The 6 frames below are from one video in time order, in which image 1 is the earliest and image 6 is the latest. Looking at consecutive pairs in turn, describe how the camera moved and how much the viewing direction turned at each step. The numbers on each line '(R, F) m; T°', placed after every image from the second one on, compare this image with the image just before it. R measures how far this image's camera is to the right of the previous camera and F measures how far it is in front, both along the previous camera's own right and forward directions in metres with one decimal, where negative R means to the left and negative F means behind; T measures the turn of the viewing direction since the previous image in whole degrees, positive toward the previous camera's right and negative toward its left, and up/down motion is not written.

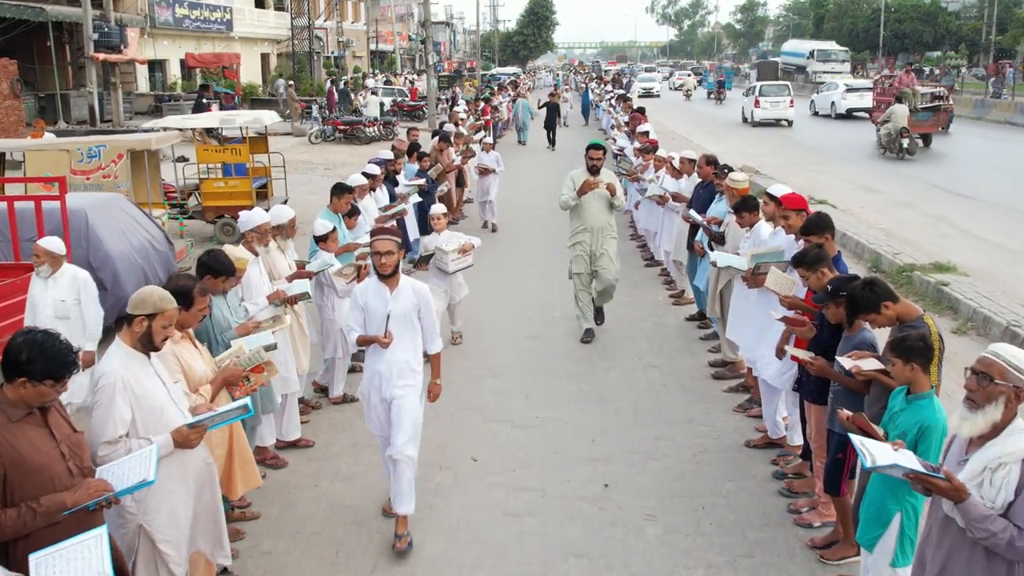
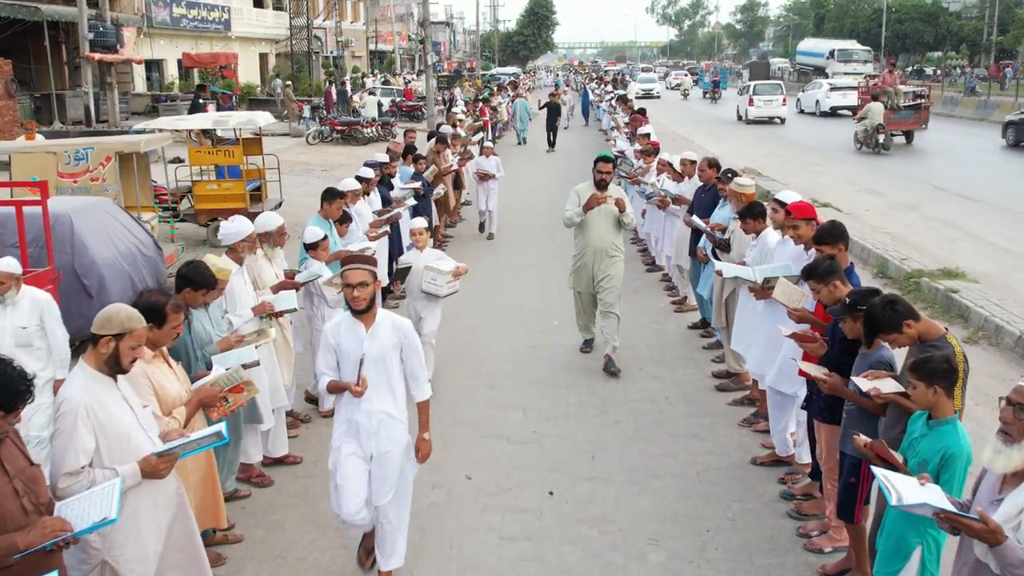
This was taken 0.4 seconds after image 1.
(0.0, +0.3) m; 0°
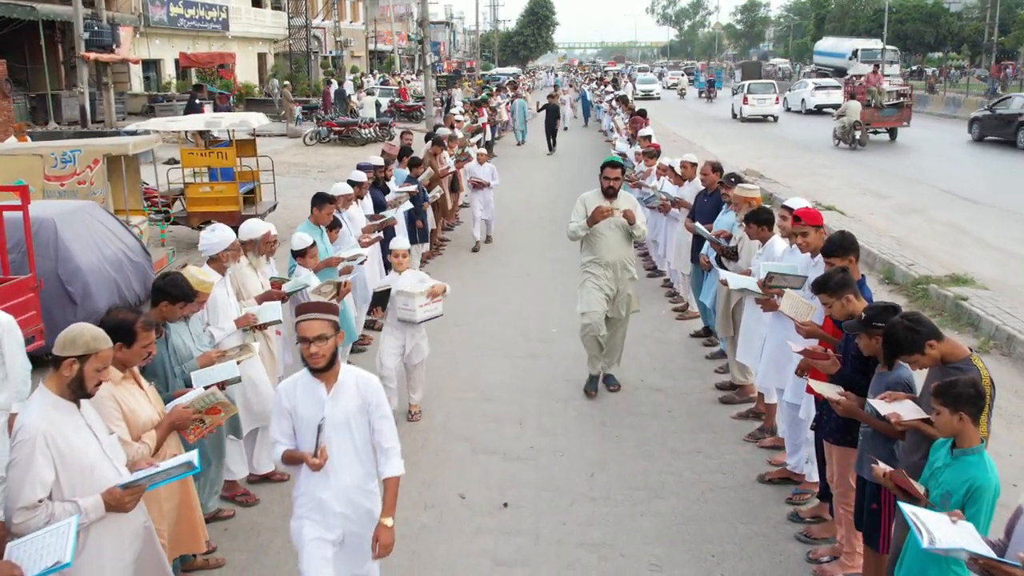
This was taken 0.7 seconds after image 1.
(0.0, +0.3) m; 0°
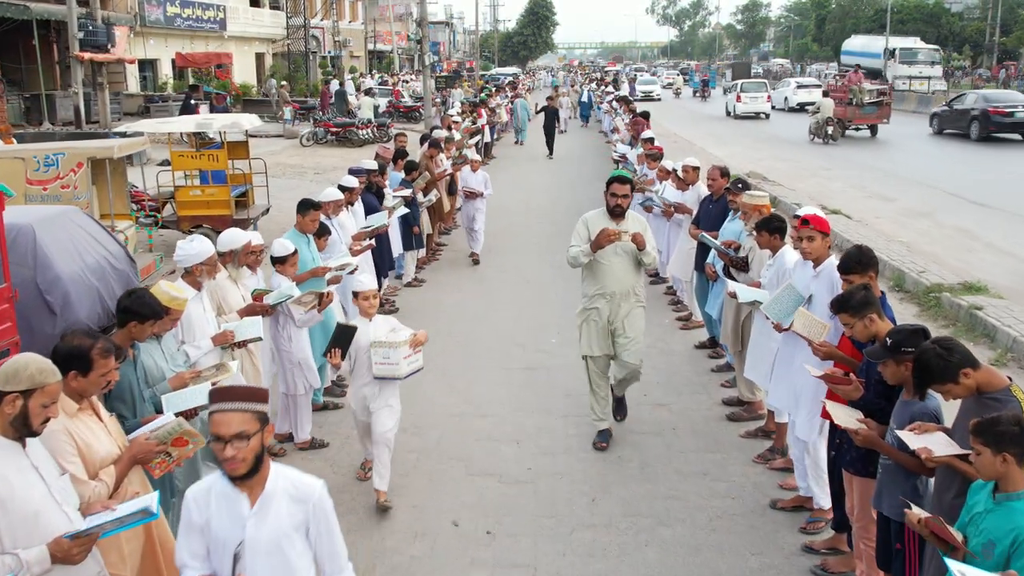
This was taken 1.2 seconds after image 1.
(0.0, +0.3) m; 0°
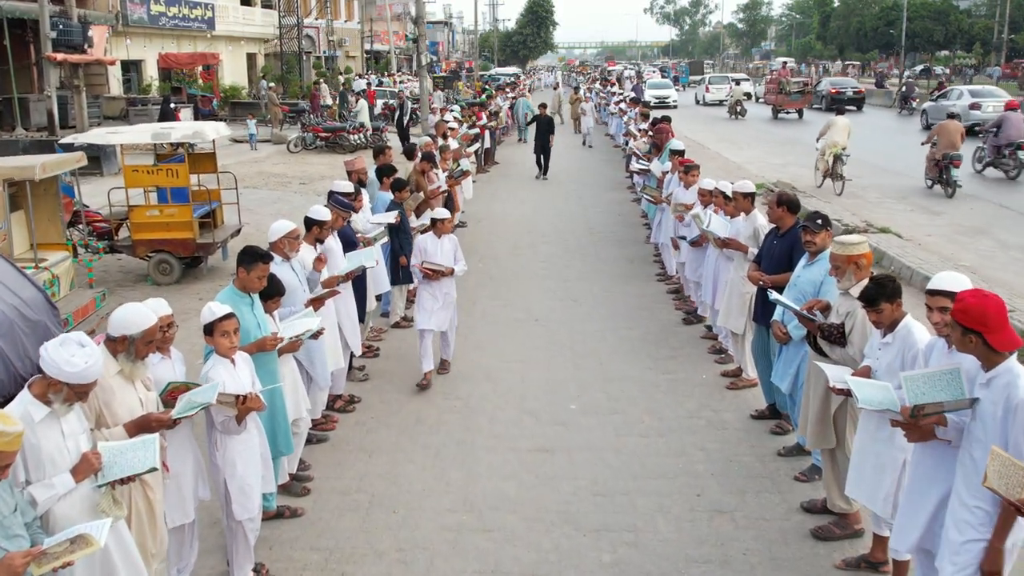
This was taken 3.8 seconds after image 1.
(-0.1, +1.7) m; 0°
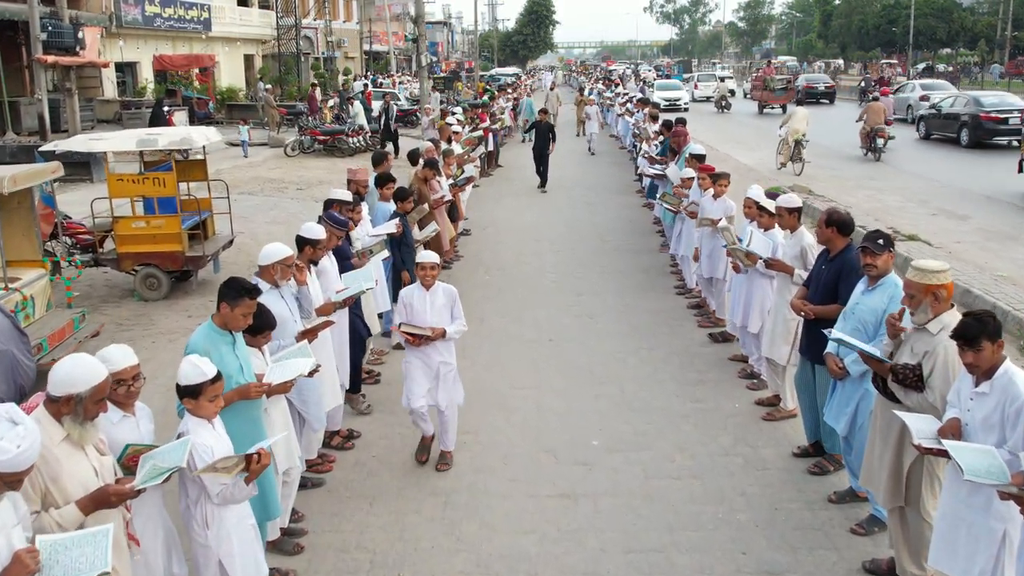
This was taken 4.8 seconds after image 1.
(-0.1, +0.7) m; 0°
